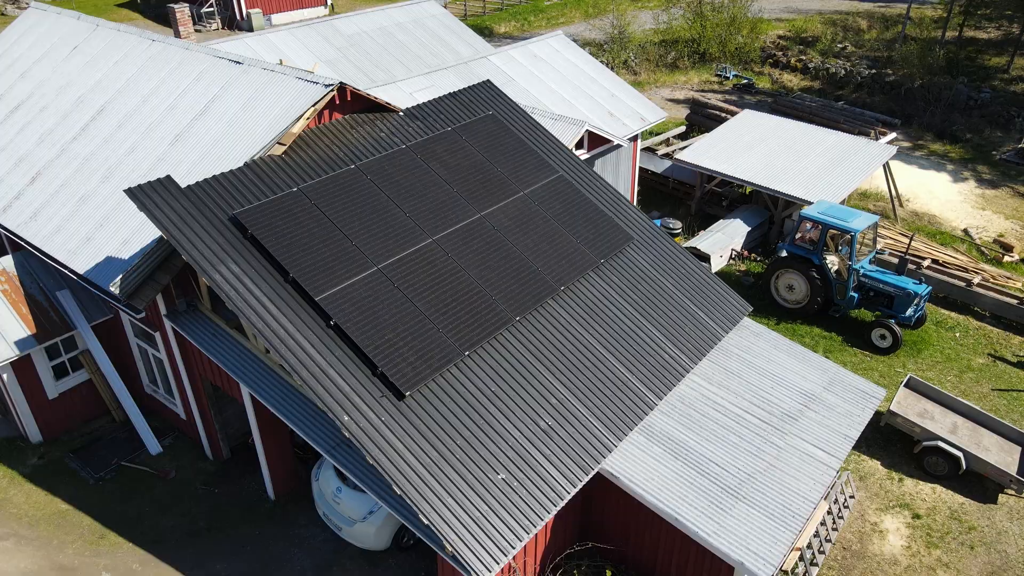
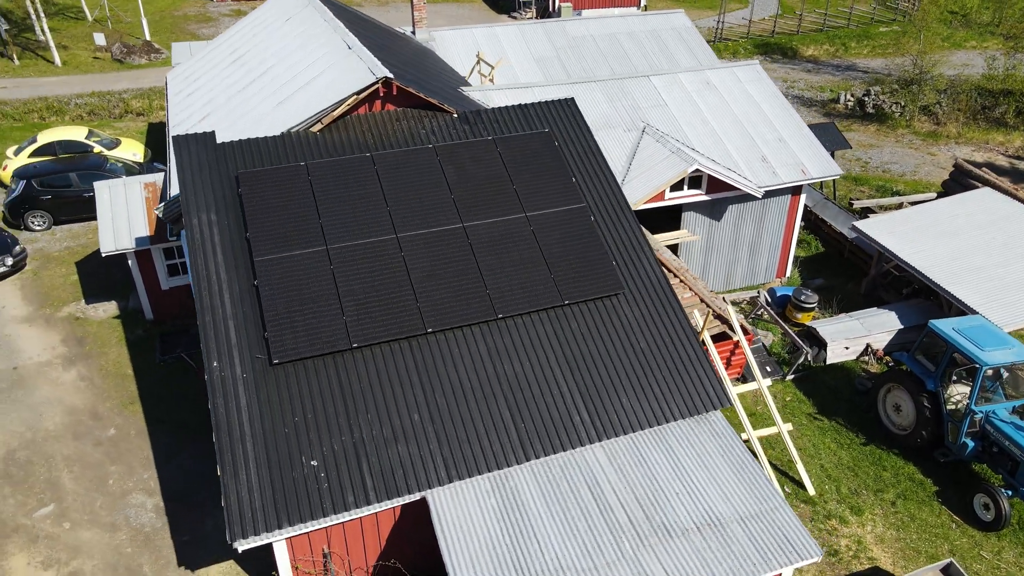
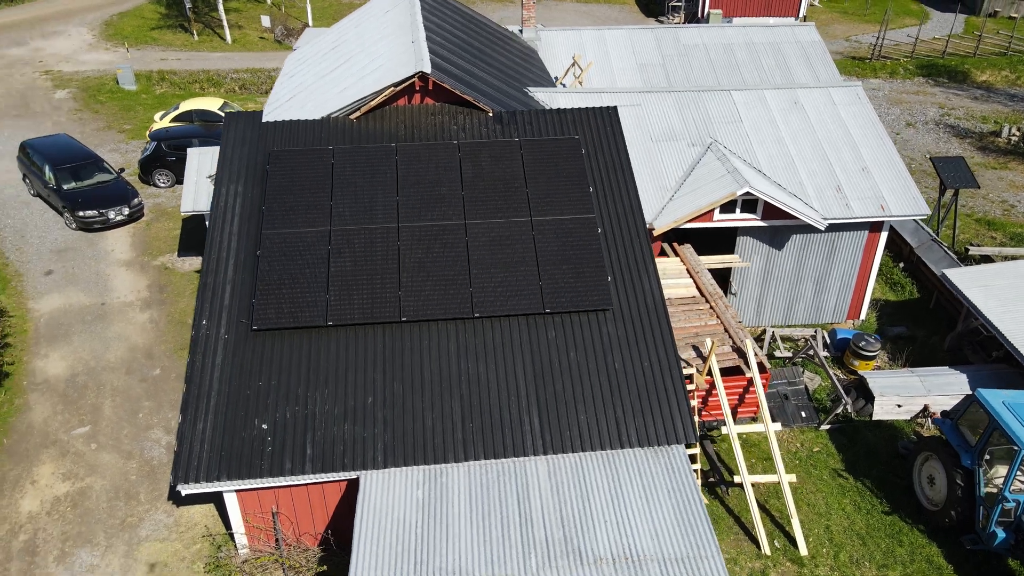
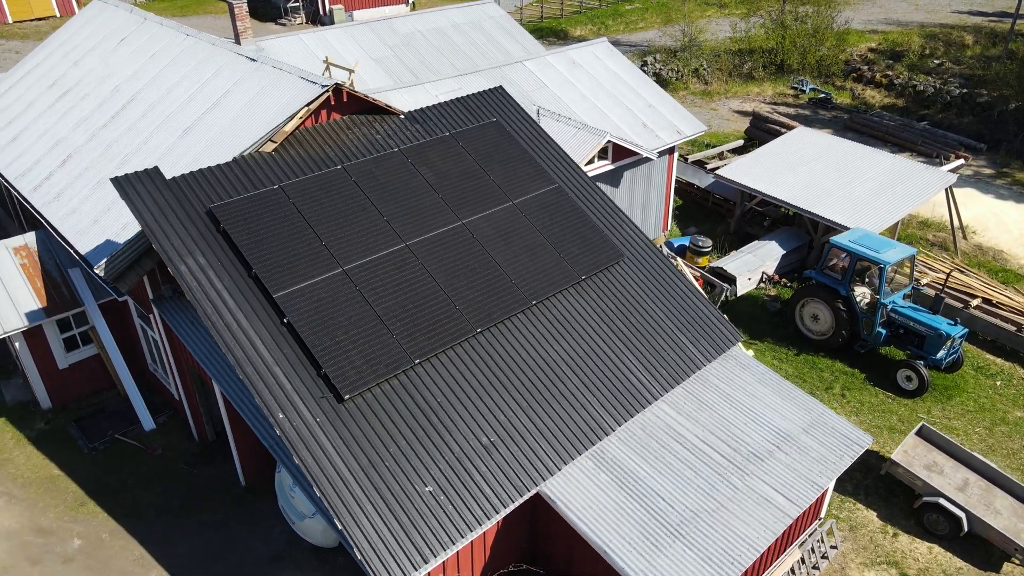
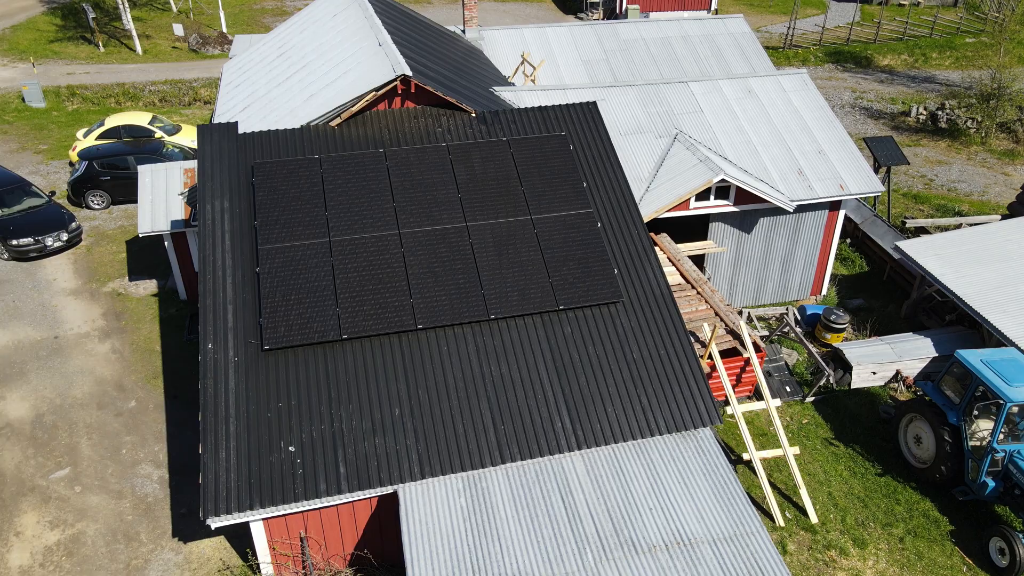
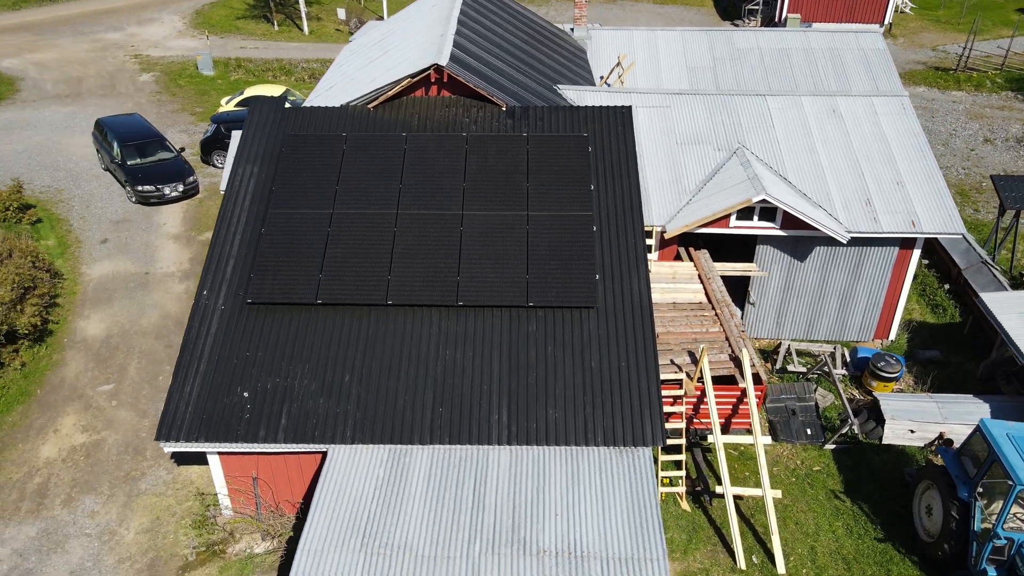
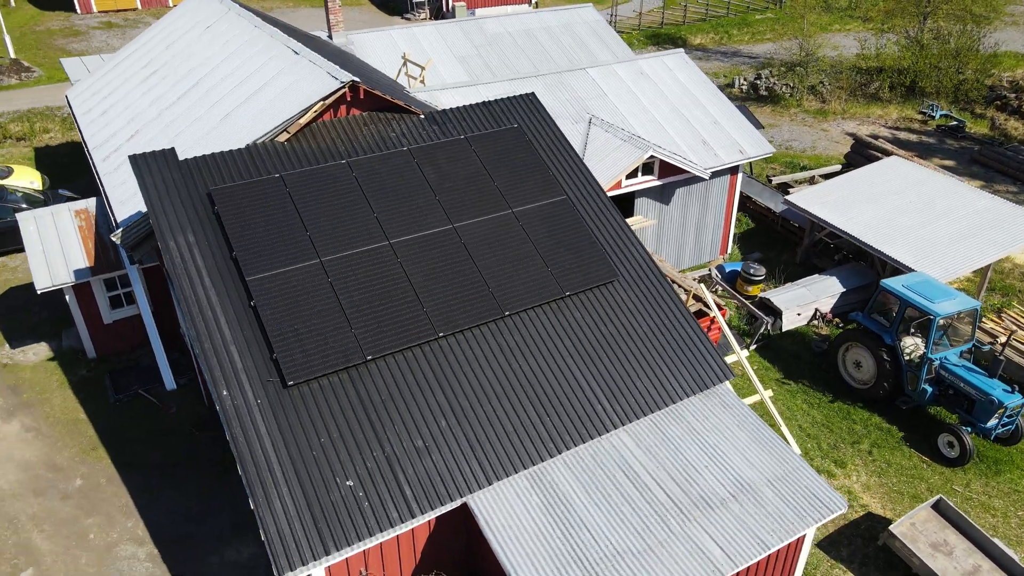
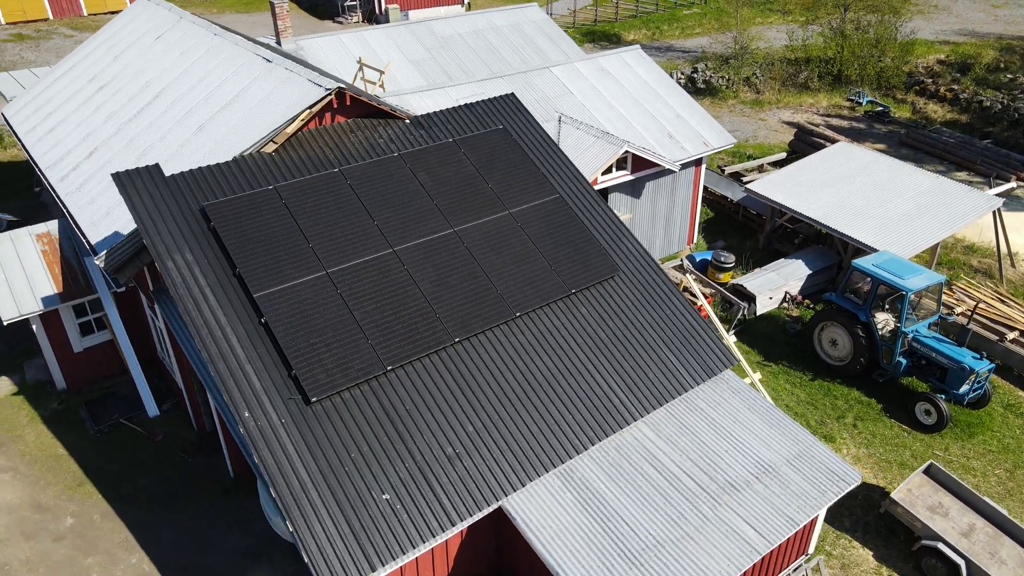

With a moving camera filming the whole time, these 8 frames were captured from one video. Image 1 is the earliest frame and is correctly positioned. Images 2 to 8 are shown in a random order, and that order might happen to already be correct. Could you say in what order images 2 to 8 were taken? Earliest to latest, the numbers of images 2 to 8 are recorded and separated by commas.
4, 8, 7, 2, 5, 3, 6
